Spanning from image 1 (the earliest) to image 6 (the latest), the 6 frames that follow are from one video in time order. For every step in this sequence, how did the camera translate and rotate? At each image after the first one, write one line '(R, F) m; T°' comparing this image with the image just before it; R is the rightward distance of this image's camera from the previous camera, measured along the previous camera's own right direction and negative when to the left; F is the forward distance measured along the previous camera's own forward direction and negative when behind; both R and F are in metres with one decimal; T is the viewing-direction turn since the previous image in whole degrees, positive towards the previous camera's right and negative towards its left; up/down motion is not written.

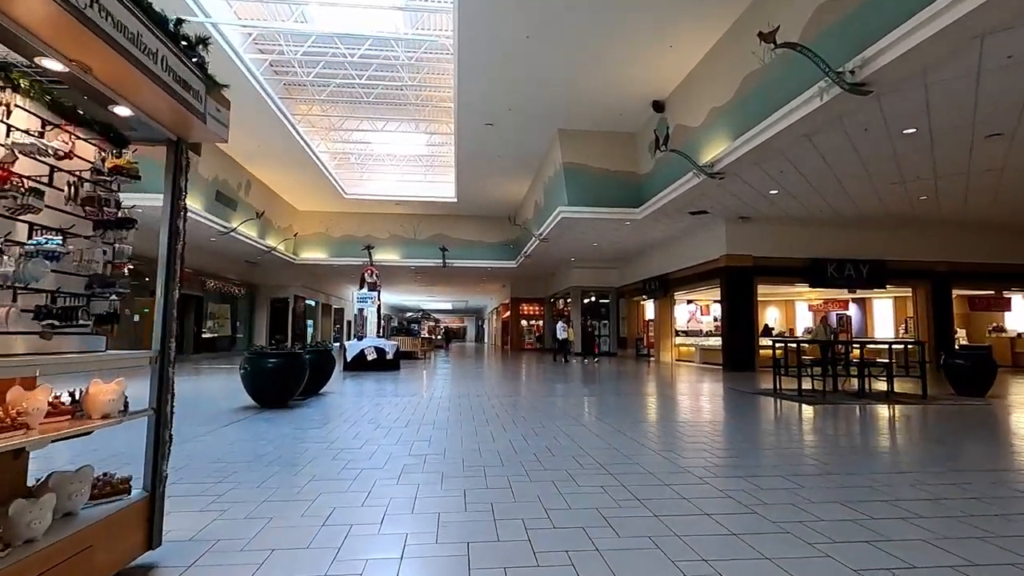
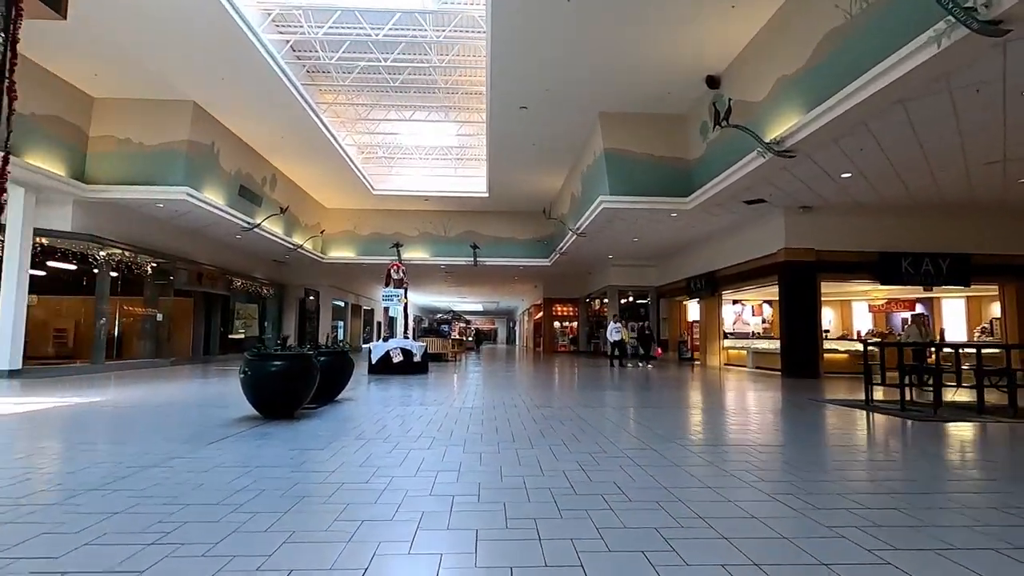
(-0.1, +0.9) m; -3°
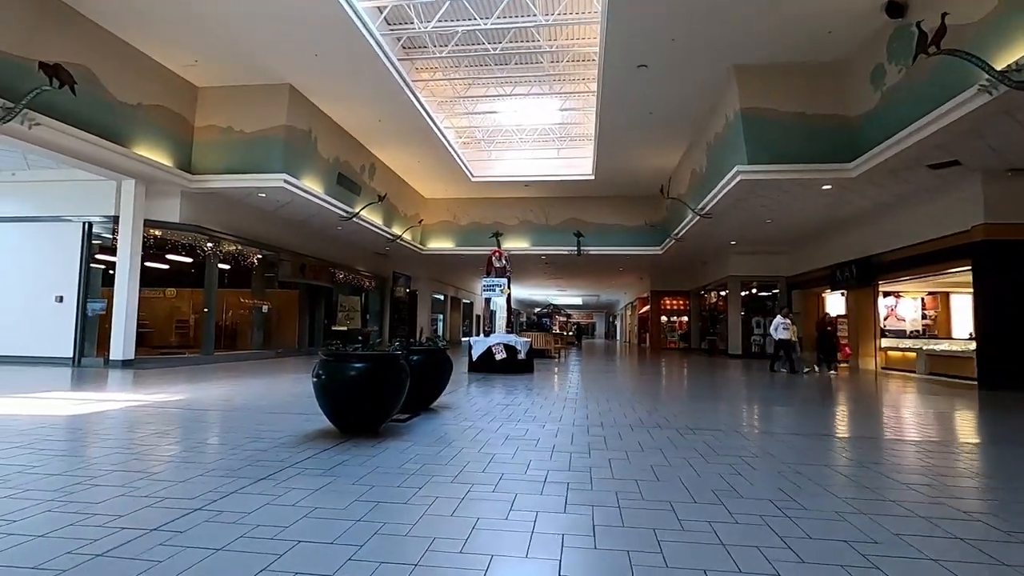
(-0.3, +1.2) m; -10°
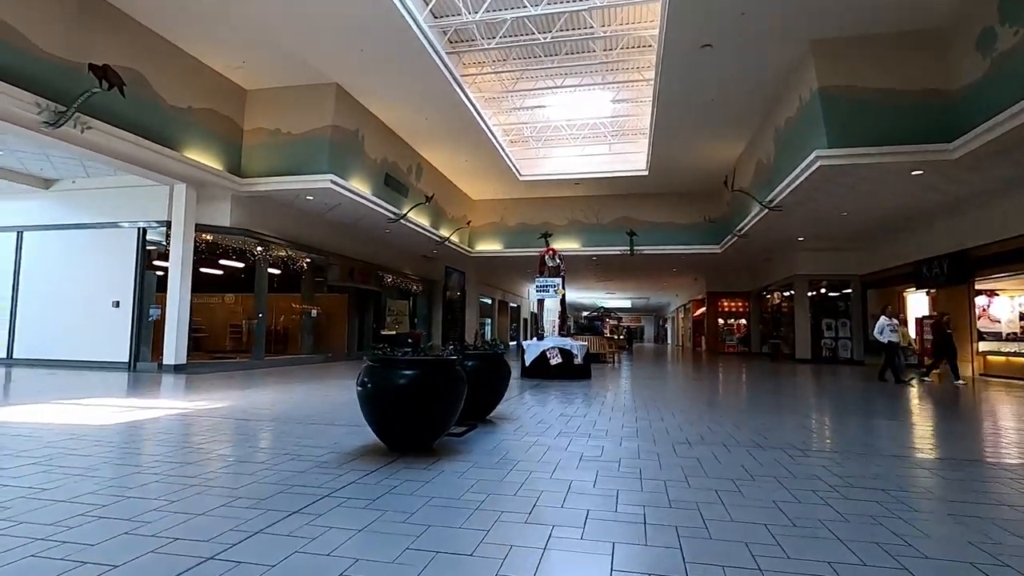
(-0.2, +0.5) m; -5°
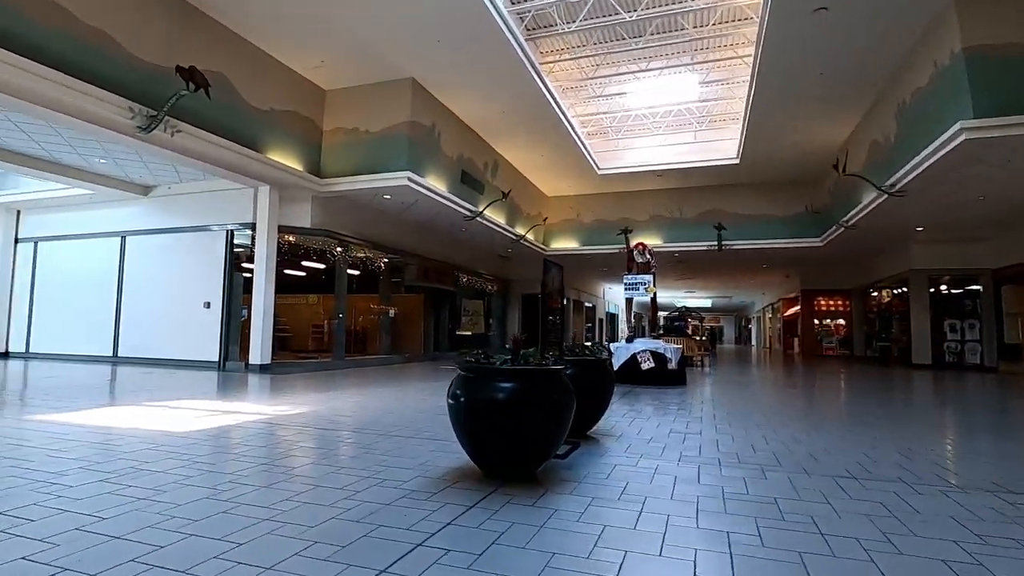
(-0.2, +0.5) m; -7°
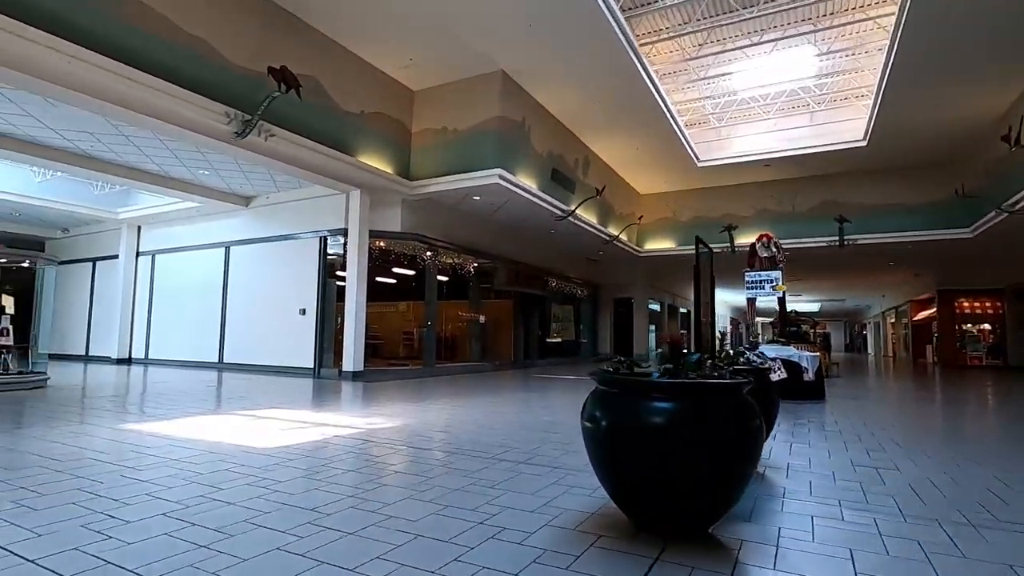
(-0.3, +0.7) m; -9°
